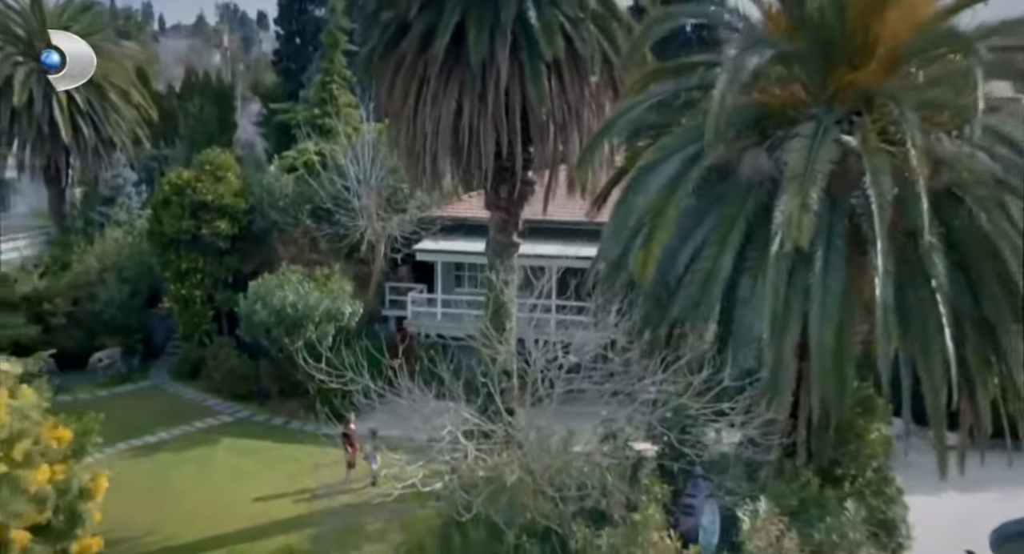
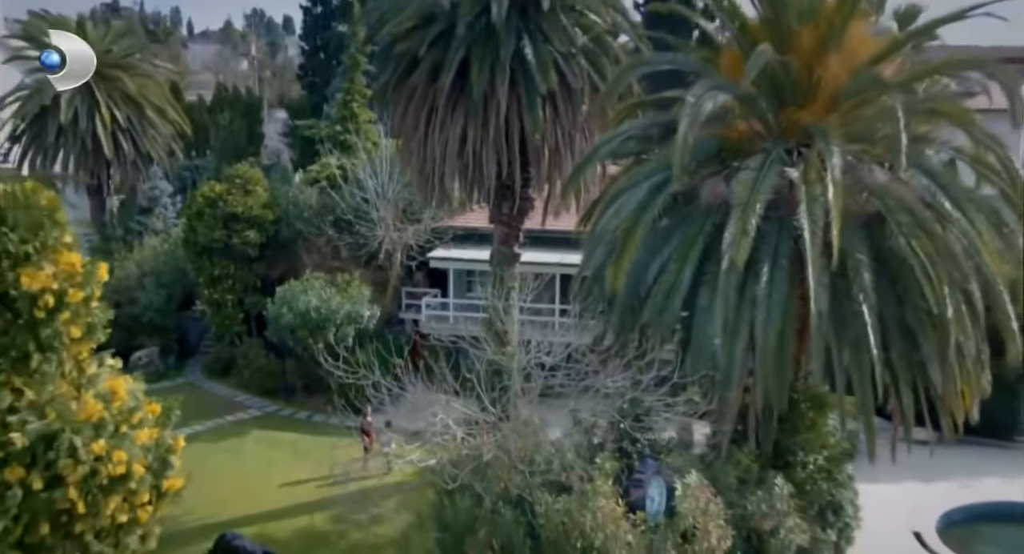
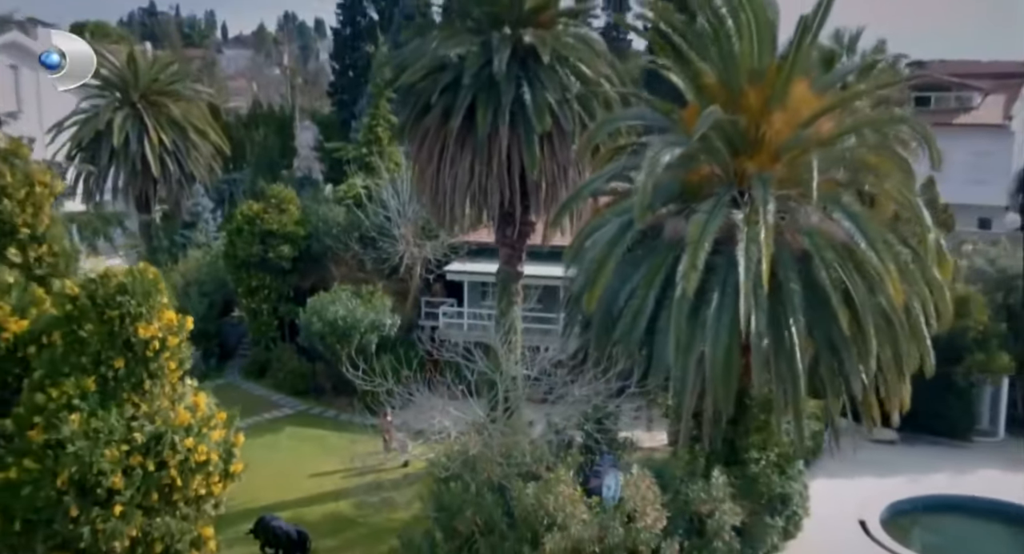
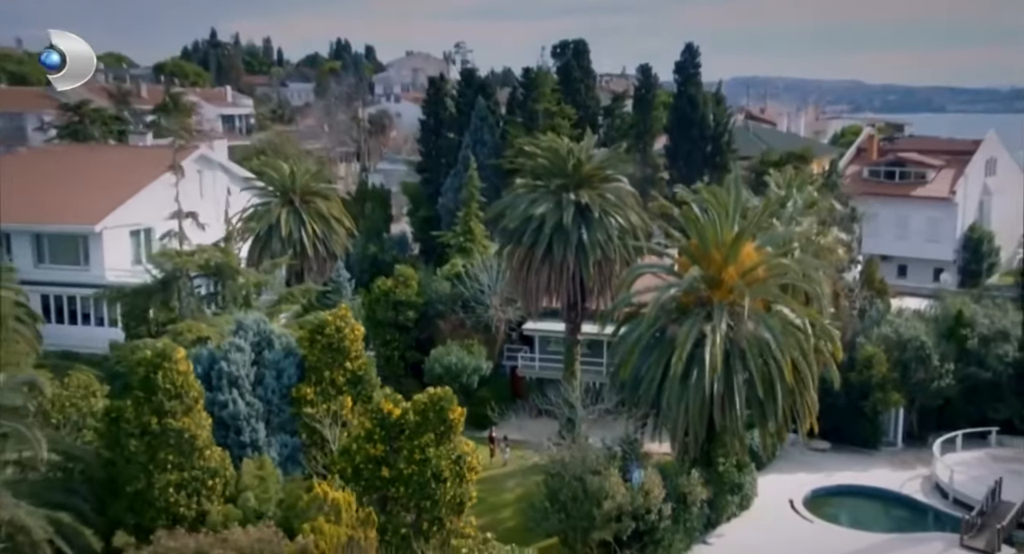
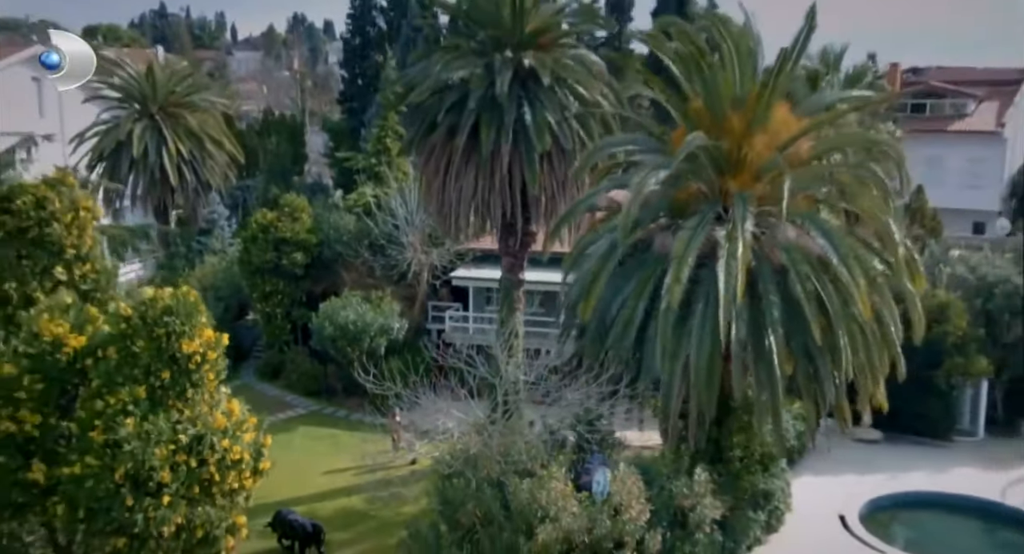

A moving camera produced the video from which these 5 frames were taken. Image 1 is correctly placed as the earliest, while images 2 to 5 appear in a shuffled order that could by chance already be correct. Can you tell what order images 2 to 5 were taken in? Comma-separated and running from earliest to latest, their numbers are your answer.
2, 3, 5, 4
